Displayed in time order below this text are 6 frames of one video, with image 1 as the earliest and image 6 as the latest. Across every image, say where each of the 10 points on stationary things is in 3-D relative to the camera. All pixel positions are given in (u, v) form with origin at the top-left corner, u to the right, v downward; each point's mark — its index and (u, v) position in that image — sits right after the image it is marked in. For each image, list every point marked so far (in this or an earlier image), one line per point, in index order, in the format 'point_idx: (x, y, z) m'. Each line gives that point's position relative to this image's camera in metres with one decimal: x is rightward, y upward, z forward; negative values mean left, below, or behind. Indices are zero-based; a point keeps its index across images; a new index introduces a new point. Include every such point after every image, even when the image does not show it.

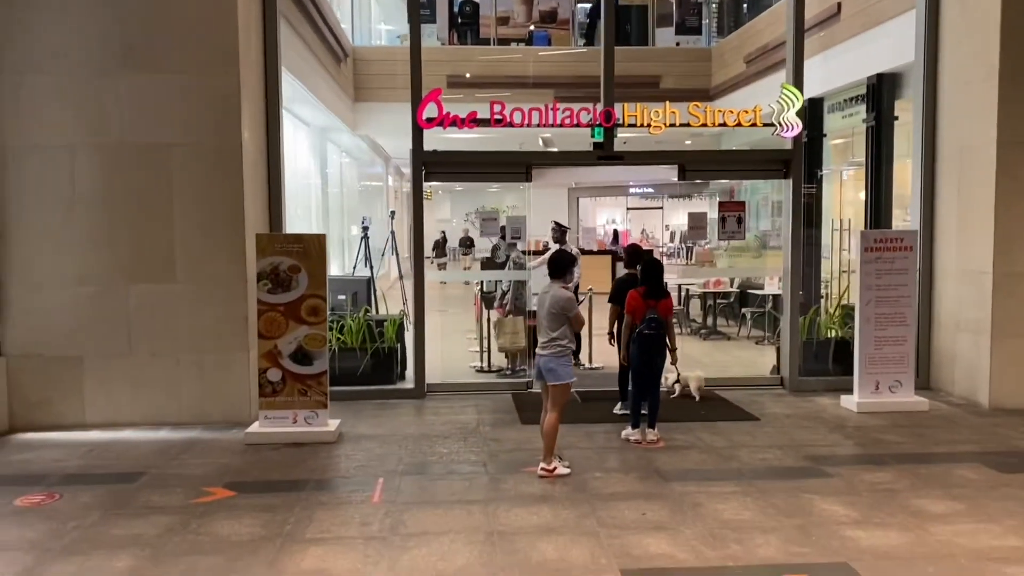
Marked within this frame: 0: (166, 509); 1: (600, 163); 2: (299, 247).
0: (-1.7, -1.1, +4.3) m
1: (+0.7, +1.1, +7.3) m
2: (-1.4, +0.3, +5.7) m
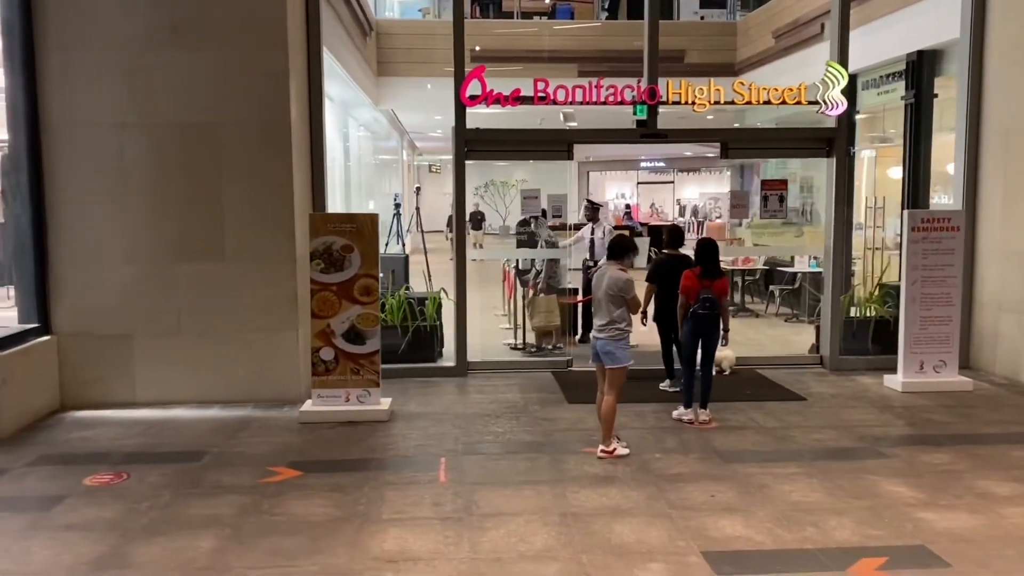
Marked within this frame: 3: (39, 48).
0: (-1.4, -1.0, +4.4) m
1: (+1.1, +1.2, +7.3) m
2: (-1.0, +0.4, +5.7) m
3: (-3.2, +1.6, +5.9) m
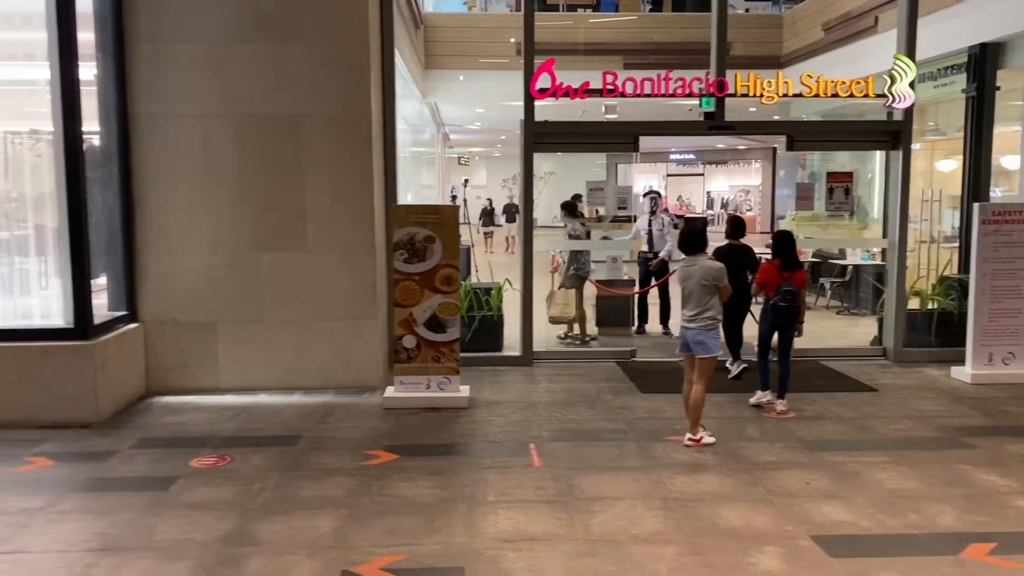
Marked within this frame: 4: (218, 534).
0: (-0.9, -0.9, +4.5) m
1: (+1.6, +1.3, +7.3) m
2: (-0.5, +0.5, +5.8) m
3: (-2.6, +1.7, +6.0) m
4: (-1.2, -1.0, +3.7) m
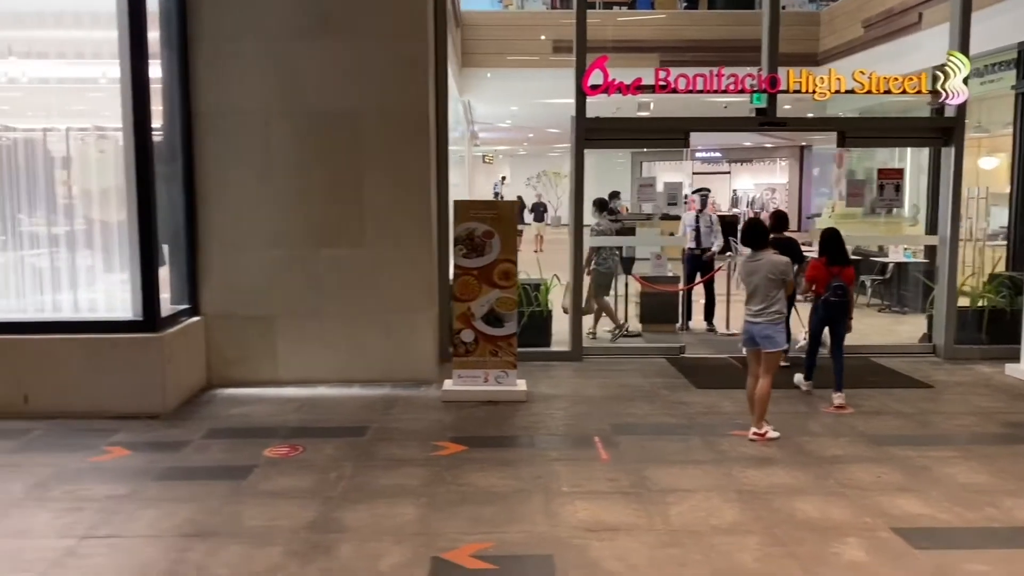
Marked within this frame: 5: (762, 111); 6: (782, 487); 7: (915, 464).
0: (-0.5, -0.9, +4.6) m
1: (+2.1, +1.3, +7.3) m
2: (-0.1, +0.5, +5.9) m
3: (-2.2, +1.7, +6.1) m
4: (-0.9, -1.0, +3.8) m
5: (+2.1, +1.5, +7.3) m
6: (+1.3, -1.0, +4.2) m
7: (+2.1, -0.9, +4.5) m
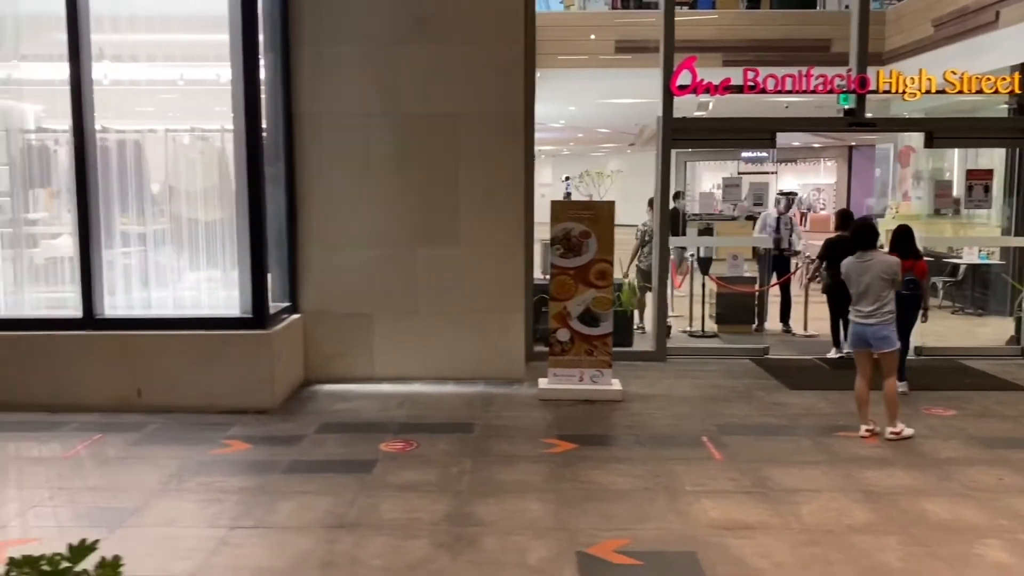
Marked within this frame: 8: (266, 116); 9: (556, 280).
0: (+0.1, -0.9, +4.6) m
1: (+2.8, +1.3, +7.3) m
2: (+0.5, +0.5, +5.9) m
3: (-1.6, +1.8, +6.3) m
4: (-0.3, -1.0, +3.9) m
5: (+2.8, +1.5, +7.3) m
6: (+1.9, -1.0, +4.2) m
7: (+2.7, -0.9, +4.5) m
8: (-1.7, +1.2, +6.0) m
9: (+0.3, +0.1, +6.0) m
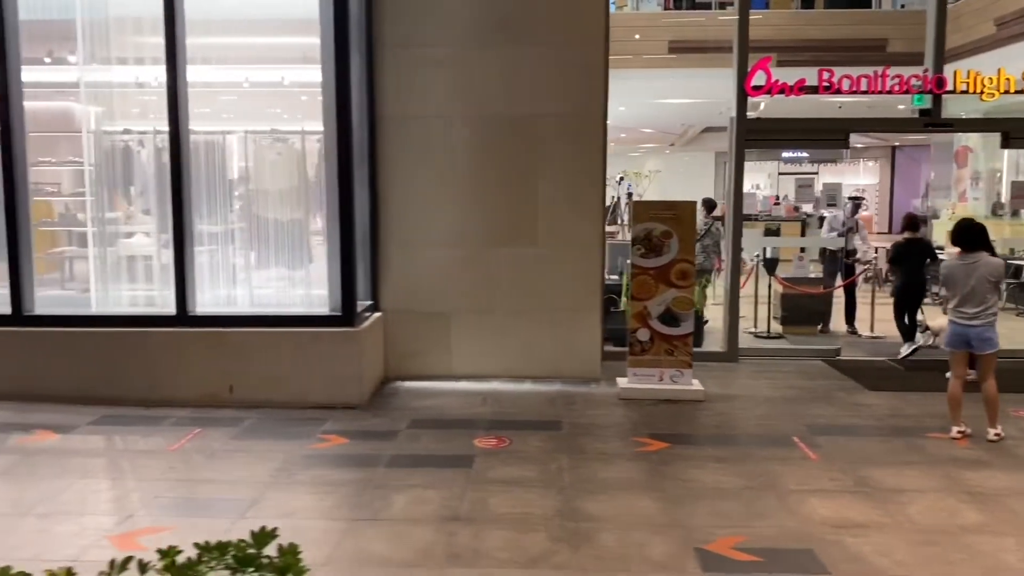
0: (+0.6, -0.9, +4.7) m
1: (+3.4, +1.3, +7.3) m
2: (+1.1, +0.5, +6.0) m
3: (-1.0, +1.8, +6.4) m
4: (+0.2, -1.0, +3.9) m
5: (+3.4, +1.5, +7.3) m
6: (+2.4, -1.0, +4.2) m
7: (+3.2, -0.9, +4.4) m
8: (-1.1, +1.2, +6.1) m
9: (+0.9, +0.1, +6.0) m
